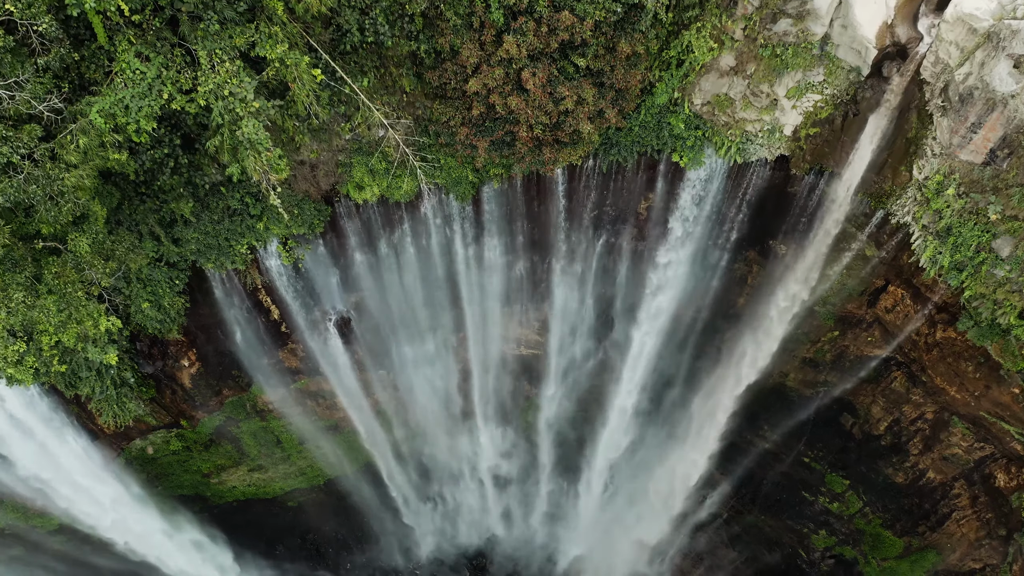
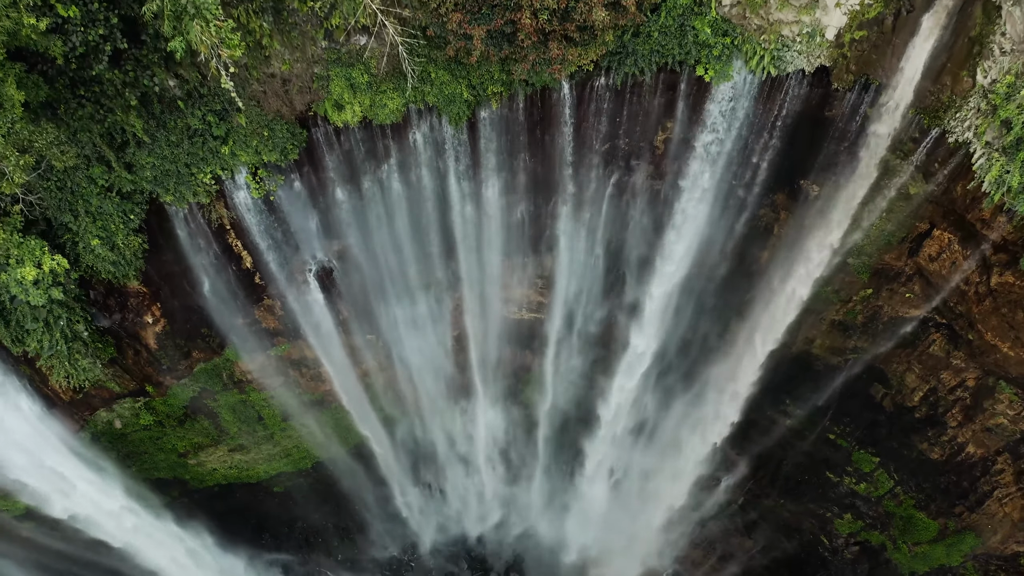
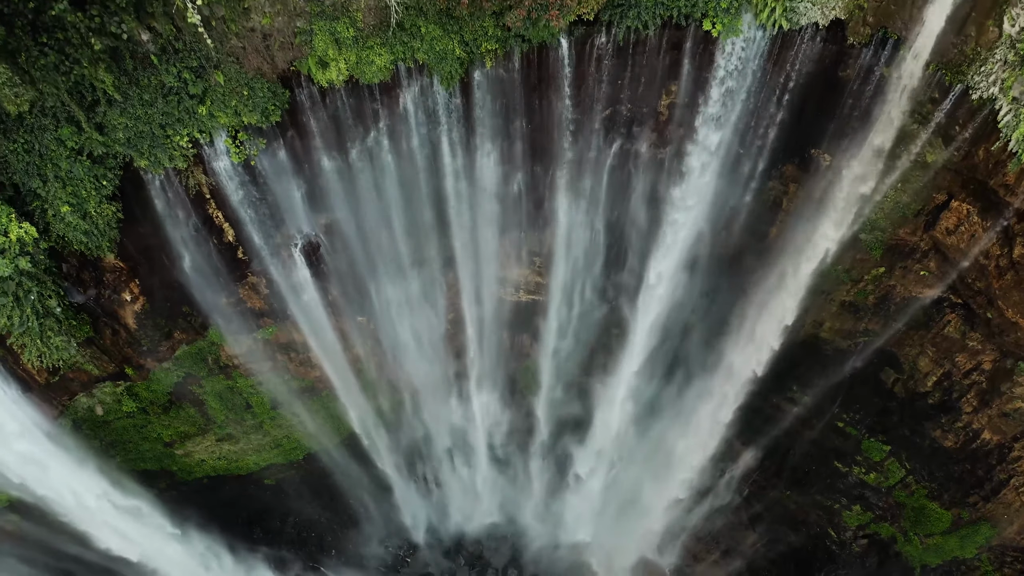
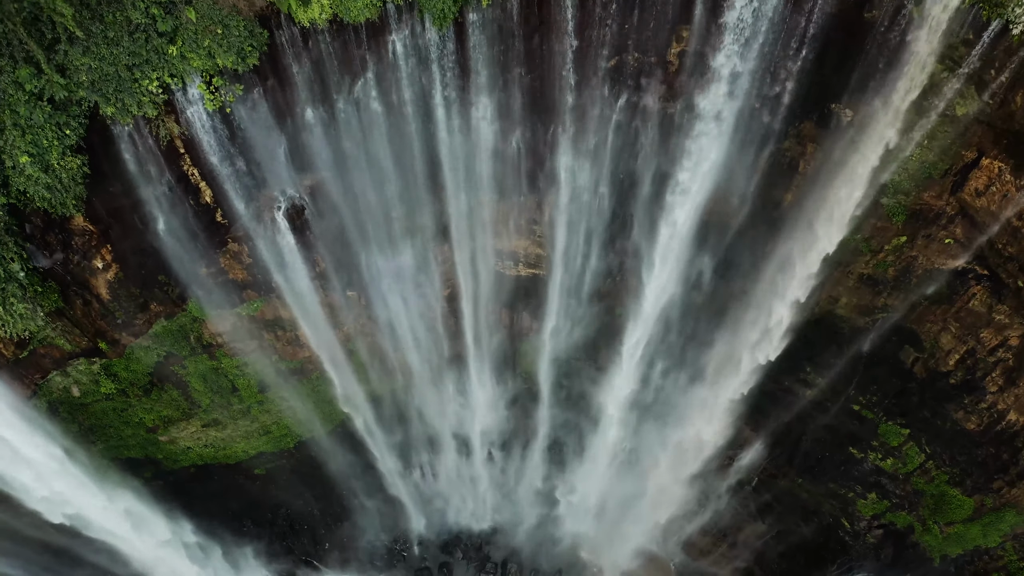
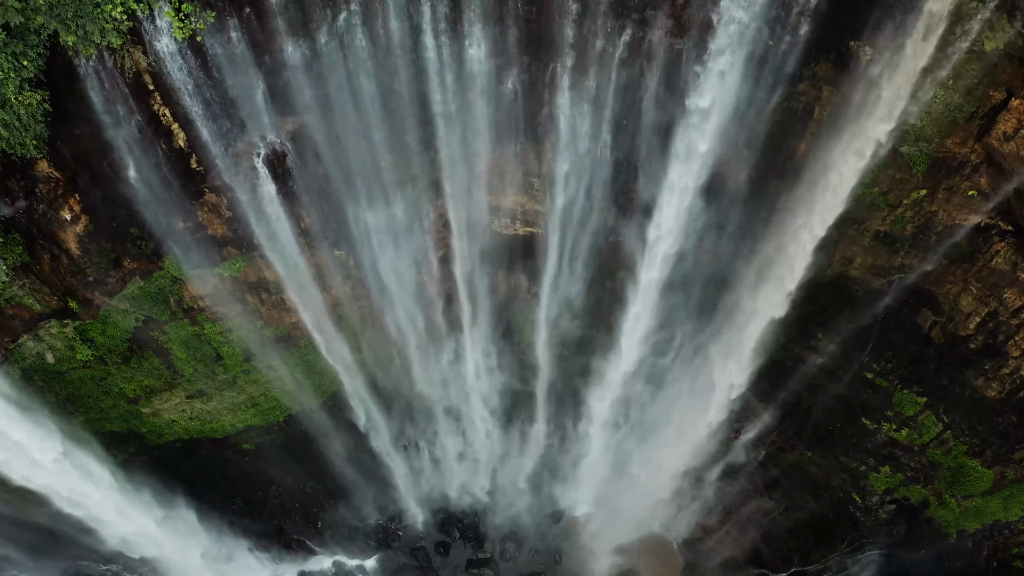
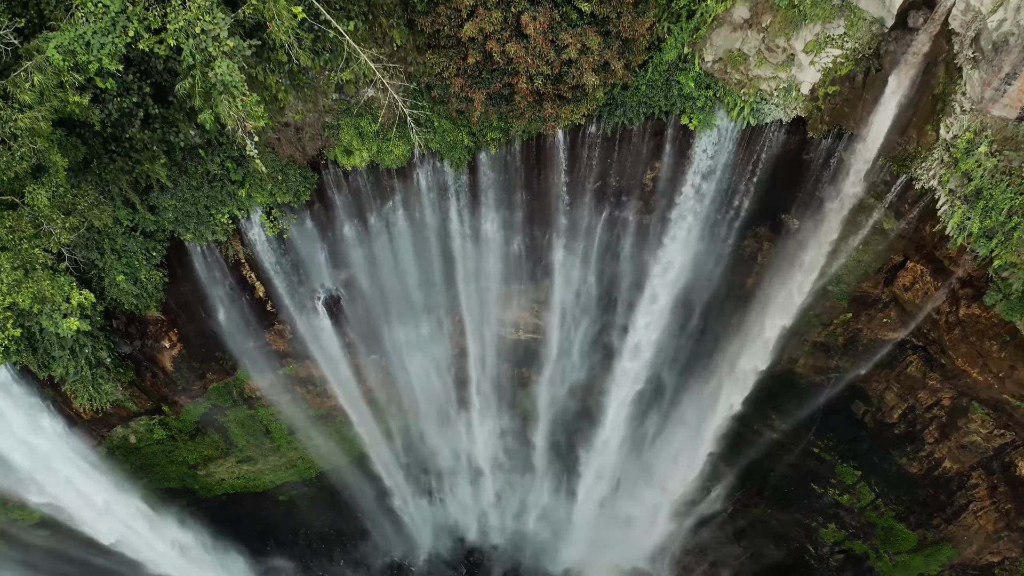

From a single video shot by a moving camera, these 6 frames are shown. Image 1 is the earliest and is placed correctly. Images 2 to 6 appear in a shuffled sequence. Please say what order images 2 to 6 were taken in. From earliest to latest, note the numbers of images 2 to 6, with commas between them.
6, 2, 3, 4, 5
